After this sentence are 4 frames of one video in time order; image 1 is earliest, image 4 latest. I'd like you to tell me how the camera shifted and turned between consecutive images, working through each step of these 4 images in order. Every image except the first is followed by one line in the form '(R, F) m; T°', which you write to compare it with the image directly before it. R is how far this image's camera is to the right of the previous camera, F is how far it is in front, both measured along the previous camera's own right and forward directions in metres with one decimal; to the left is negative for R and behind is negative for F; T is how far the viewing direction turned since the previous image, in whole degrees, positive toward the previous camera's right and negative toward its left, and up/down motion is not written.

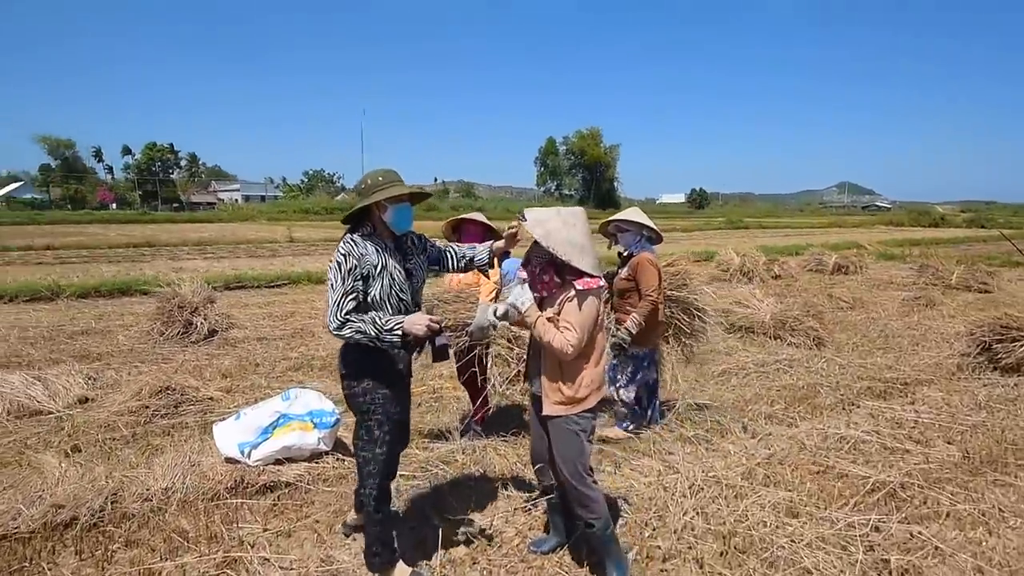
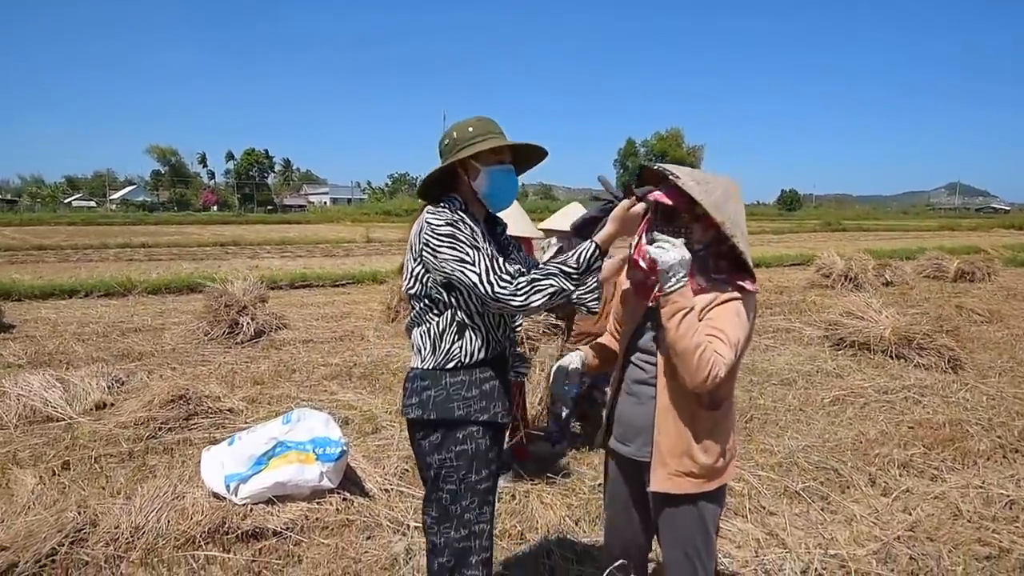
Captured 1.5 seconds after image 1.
(+0.2, +1.0) m; -7°
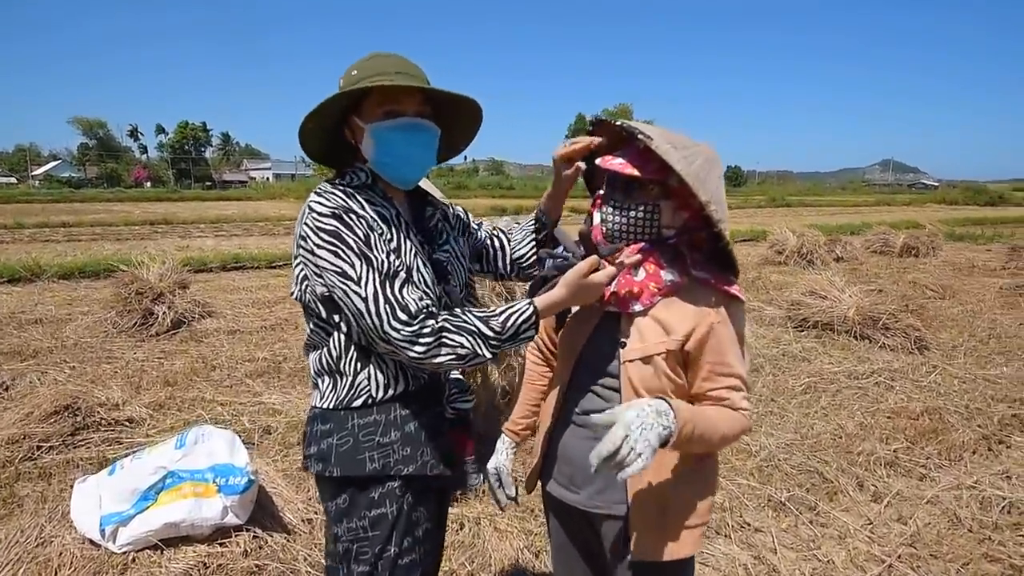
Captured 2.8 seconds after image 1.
(0.0, +0.6) m; +4°
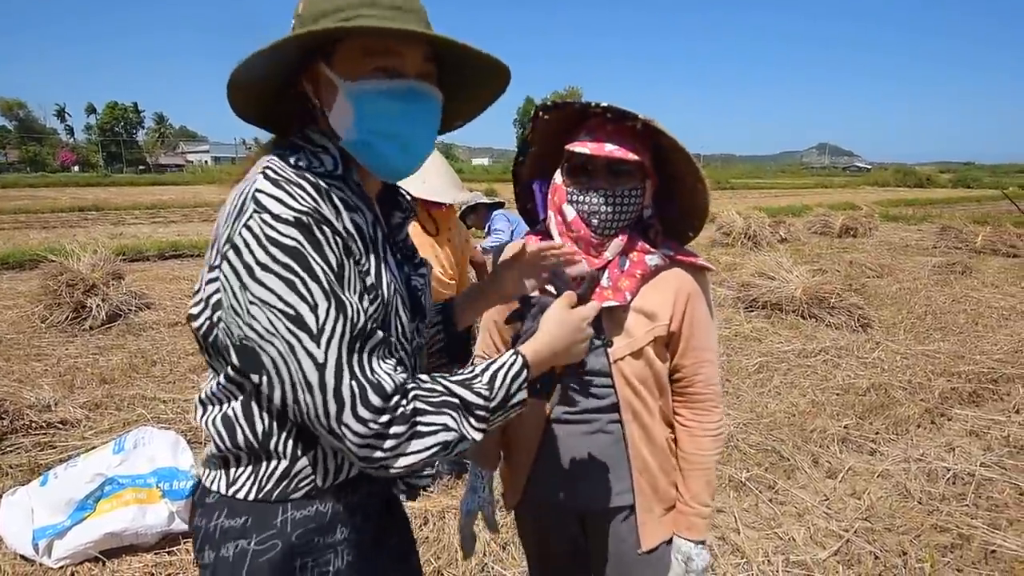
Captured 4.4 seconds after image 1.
(-0.1, +0.1) m; +4°
